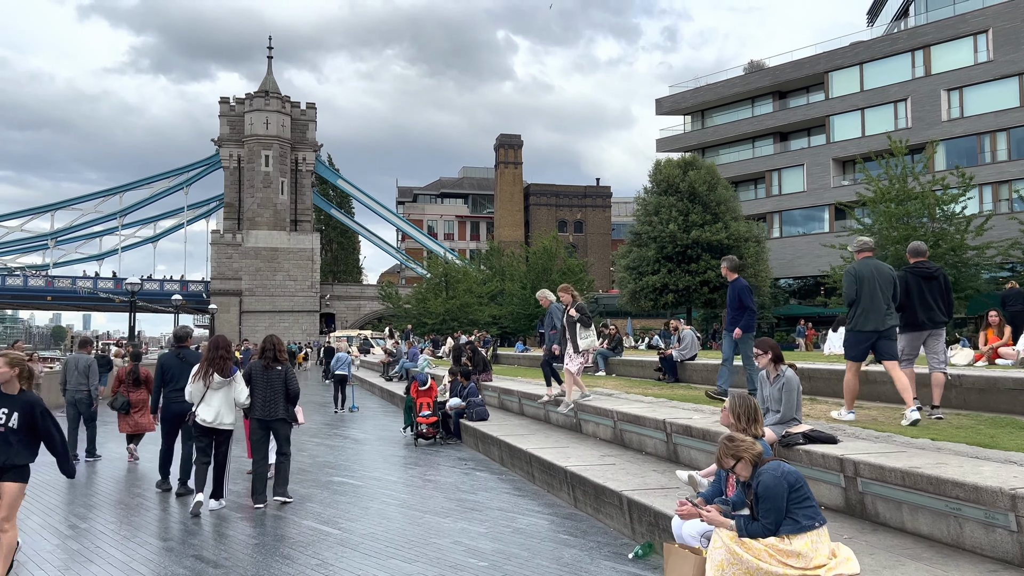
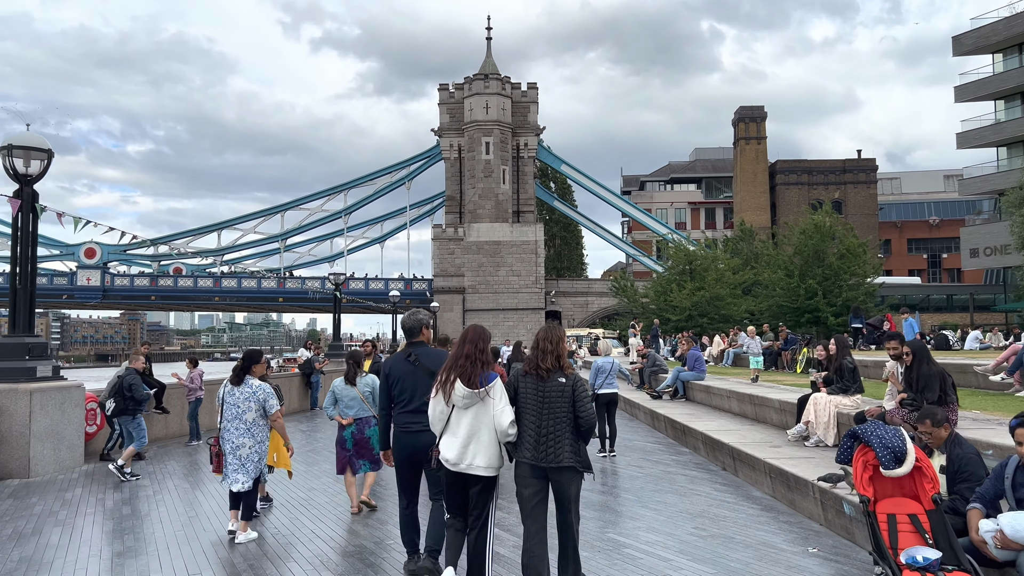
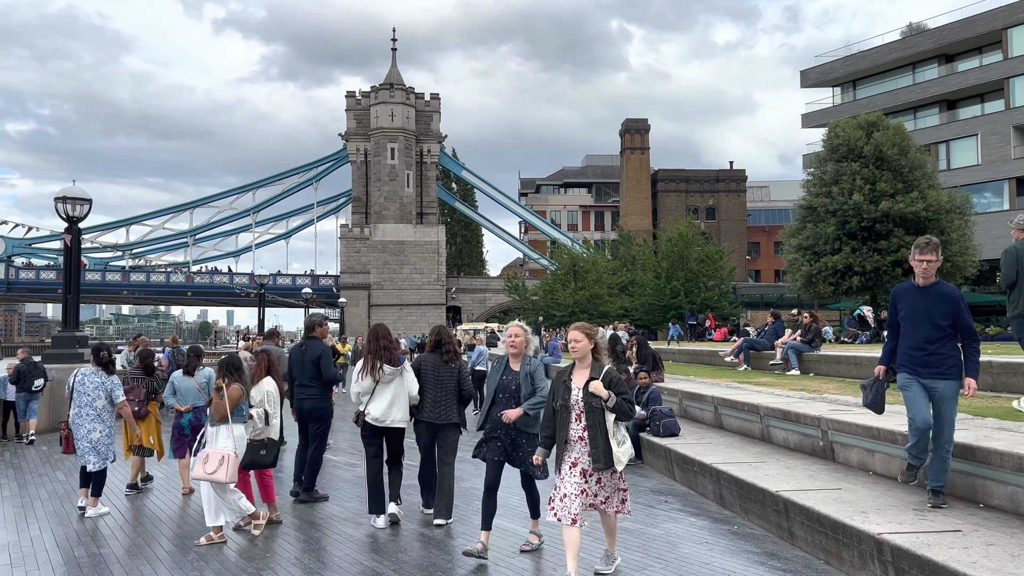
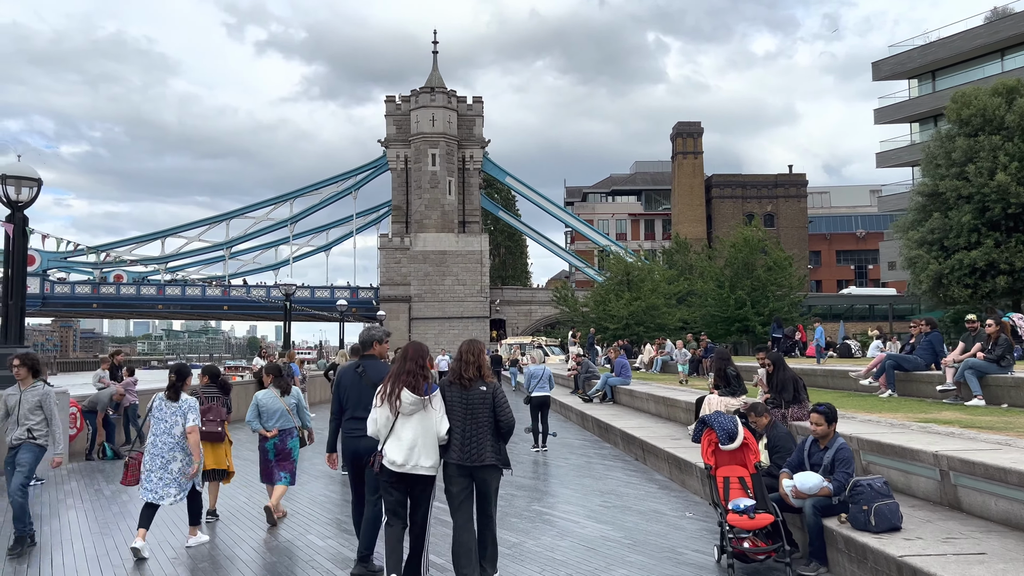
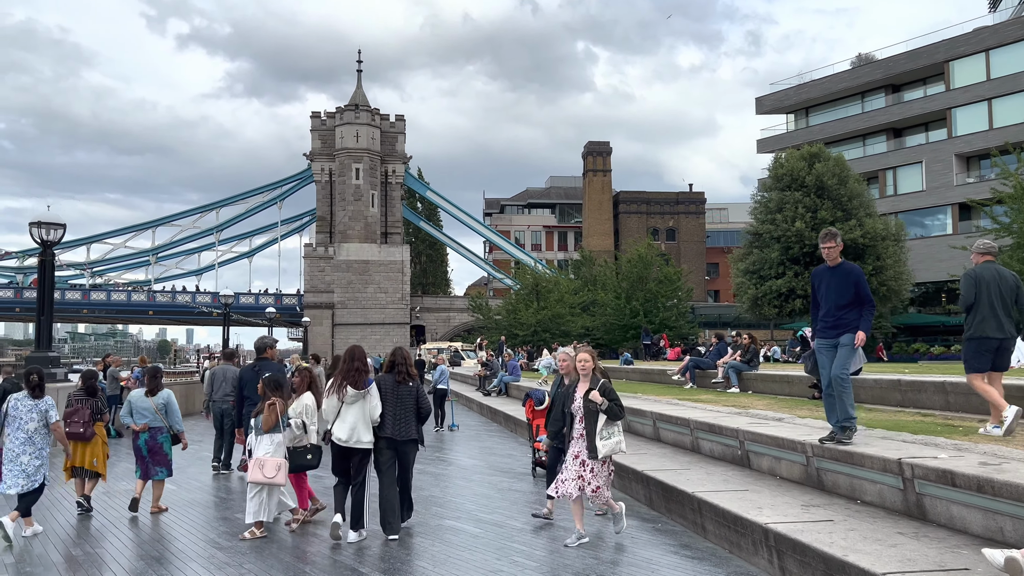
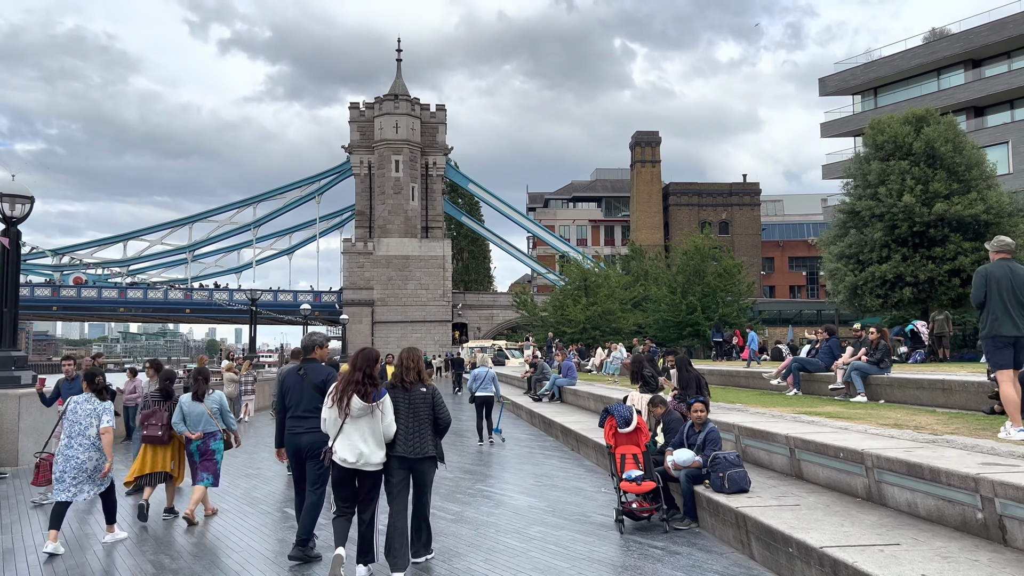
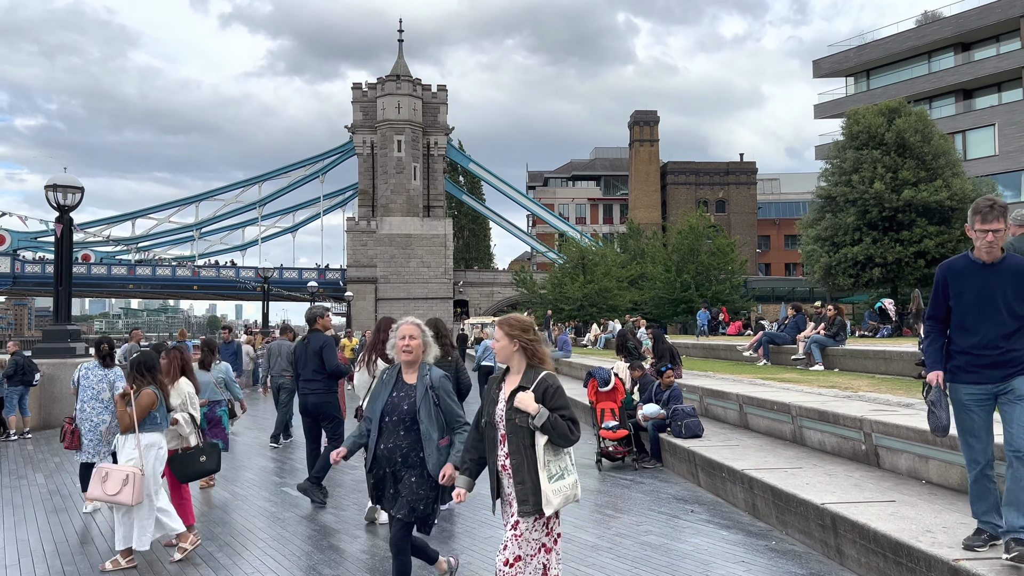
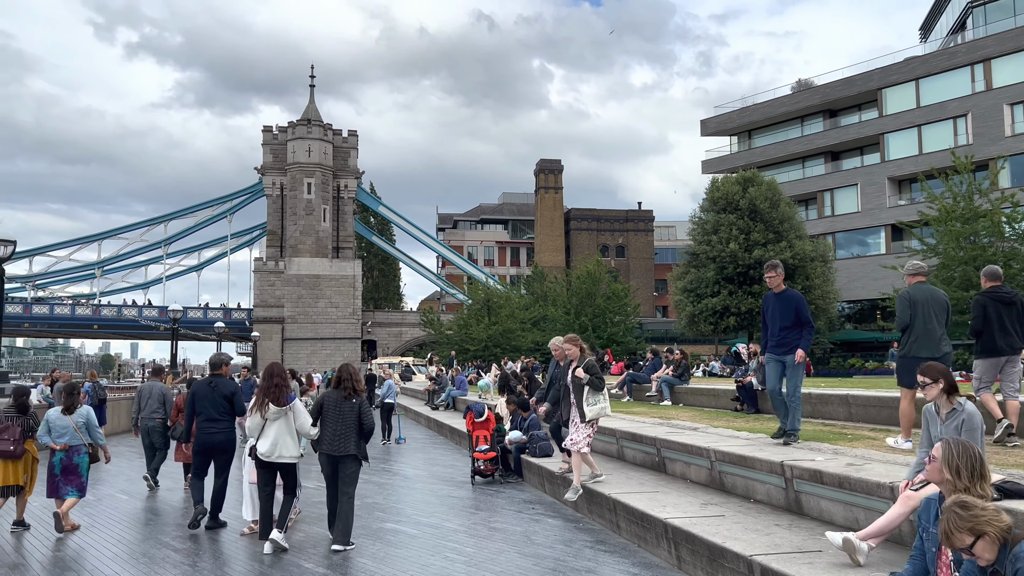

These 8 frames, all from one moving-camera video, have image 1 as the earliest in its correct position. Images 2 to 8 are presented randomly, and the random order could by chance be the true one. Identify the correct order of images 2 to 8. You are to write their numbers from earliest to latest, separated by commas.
8, 5, 3, 7, 6, 4, 2
